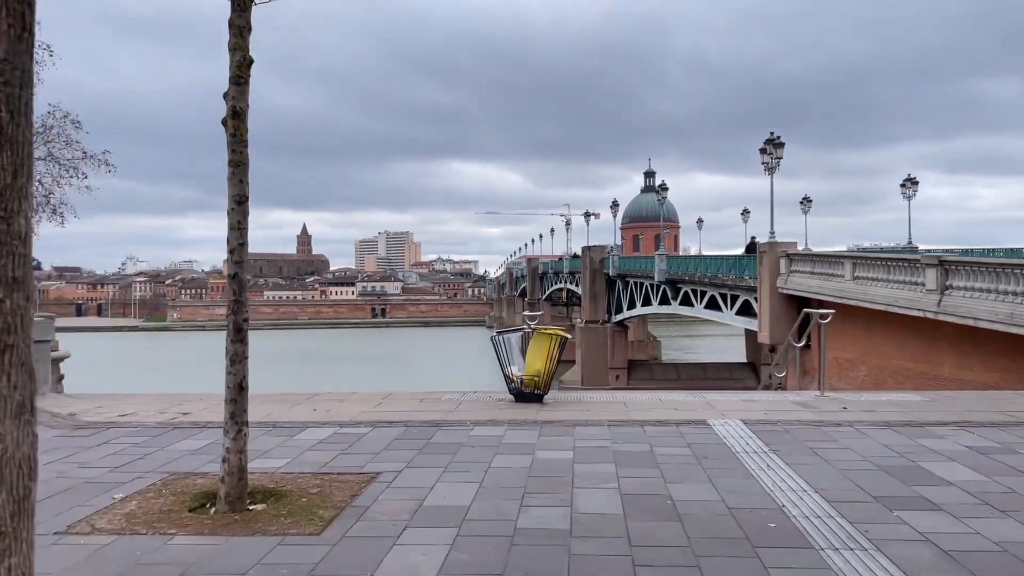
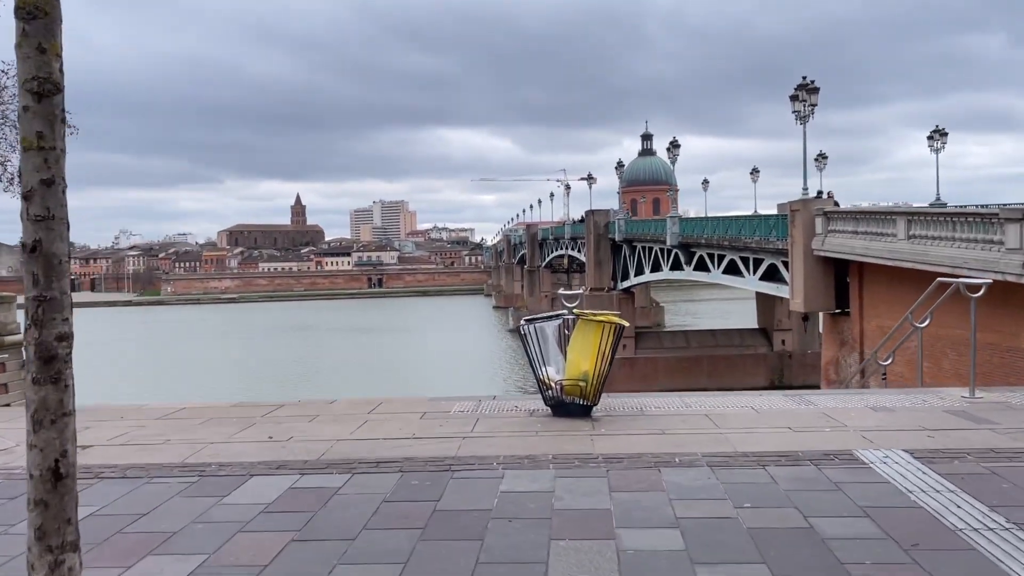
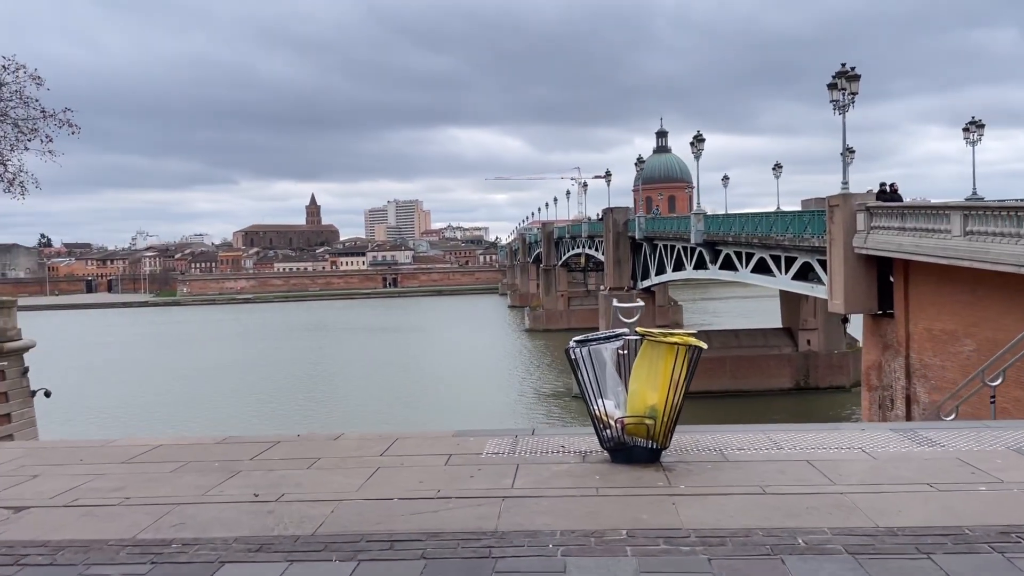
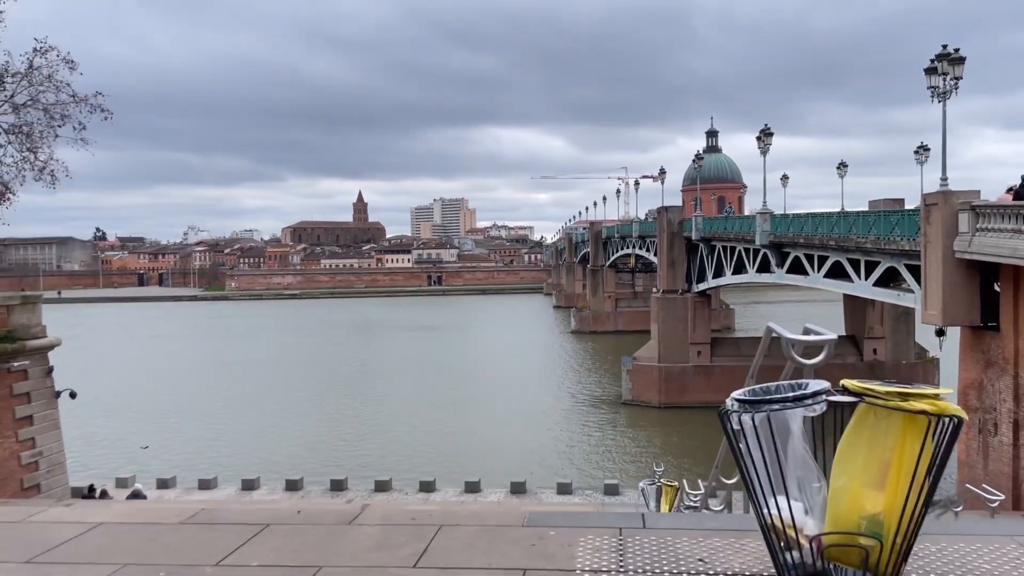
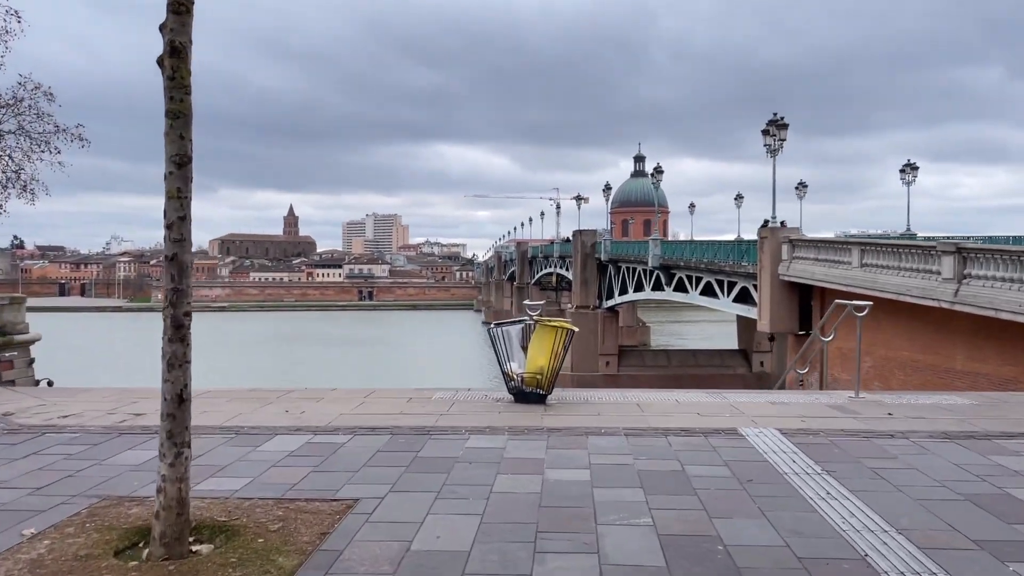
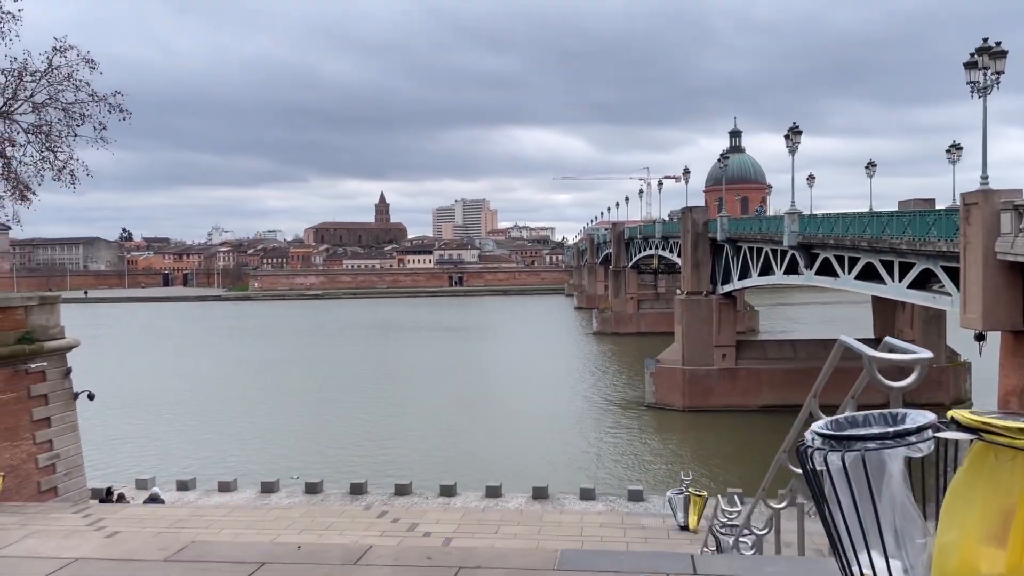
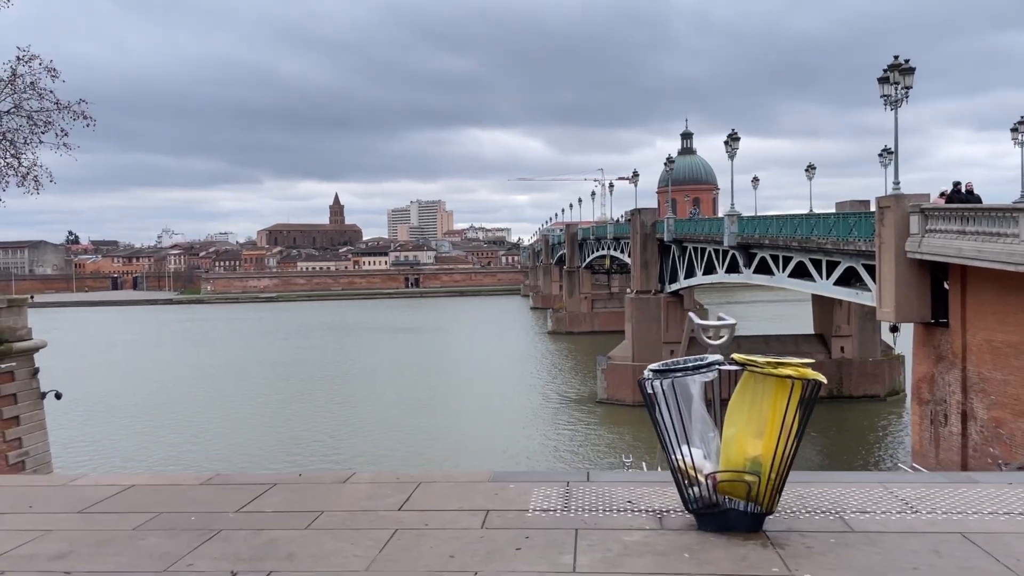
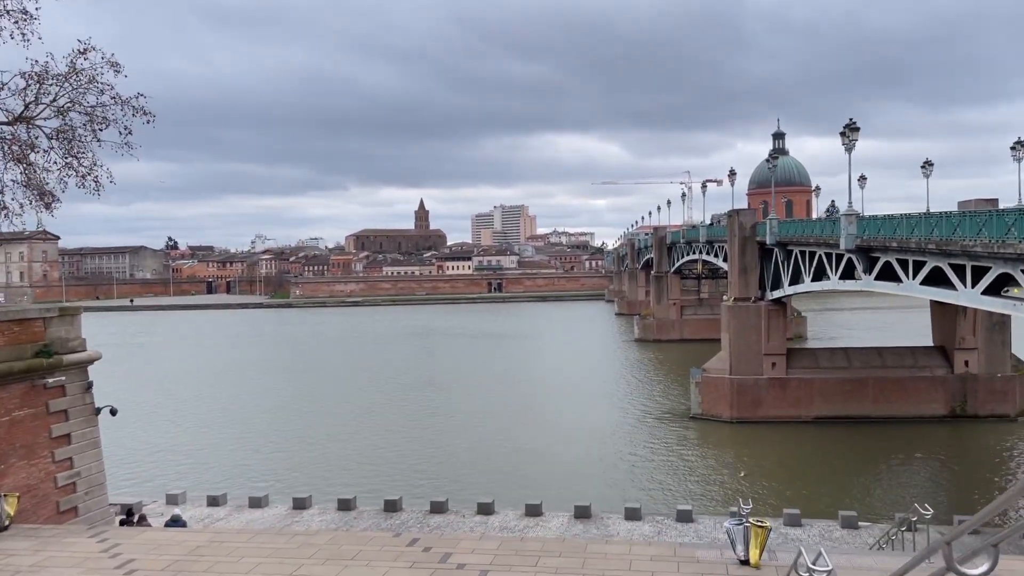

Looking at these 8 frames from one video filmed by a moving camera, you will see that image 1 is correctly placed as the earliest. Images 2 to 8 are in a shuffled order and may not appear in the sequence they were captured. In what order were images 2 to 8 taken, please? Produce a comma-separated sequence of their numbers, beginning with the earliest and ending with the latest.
5, 2, 3, 7, 4, 6, 8
